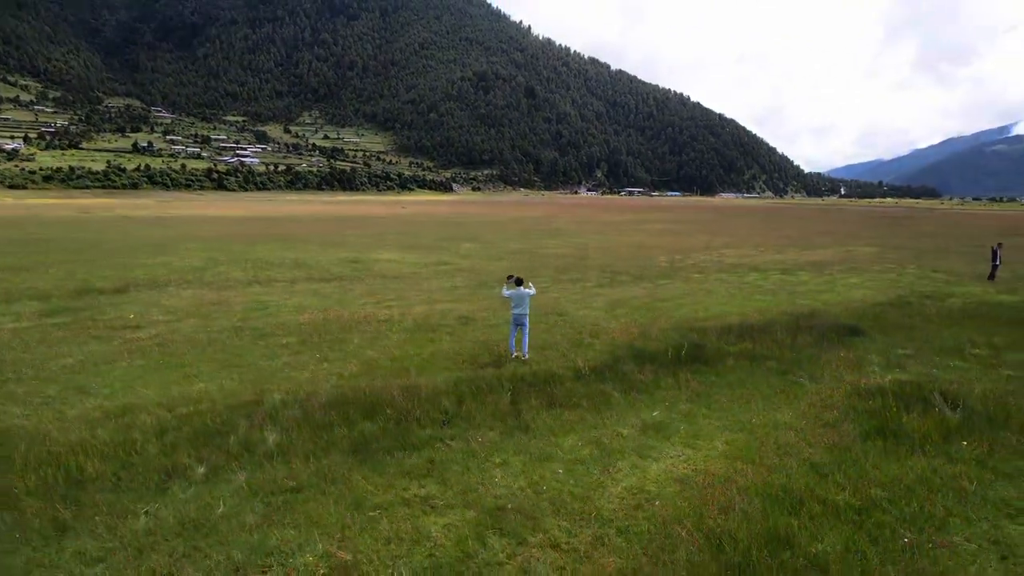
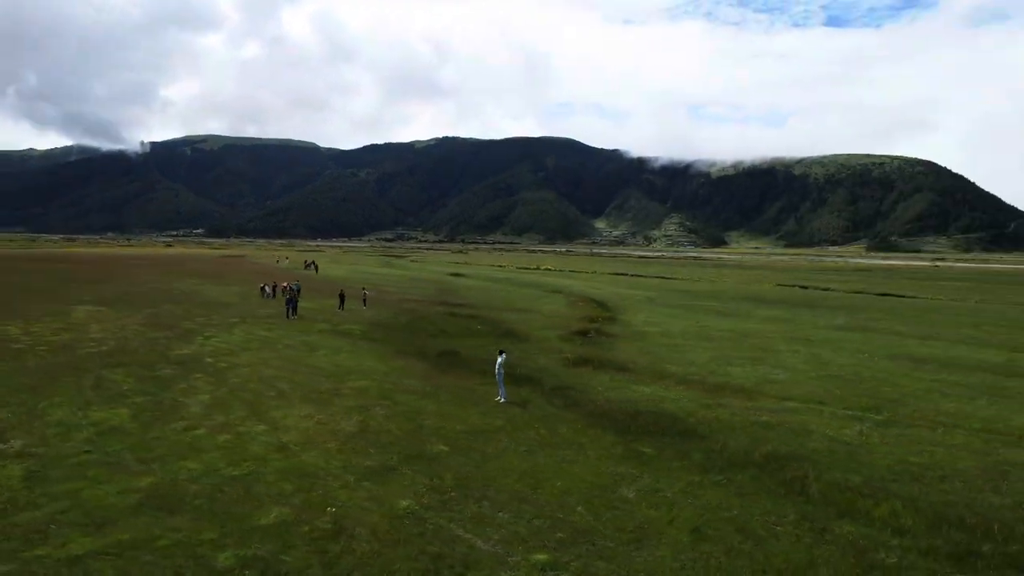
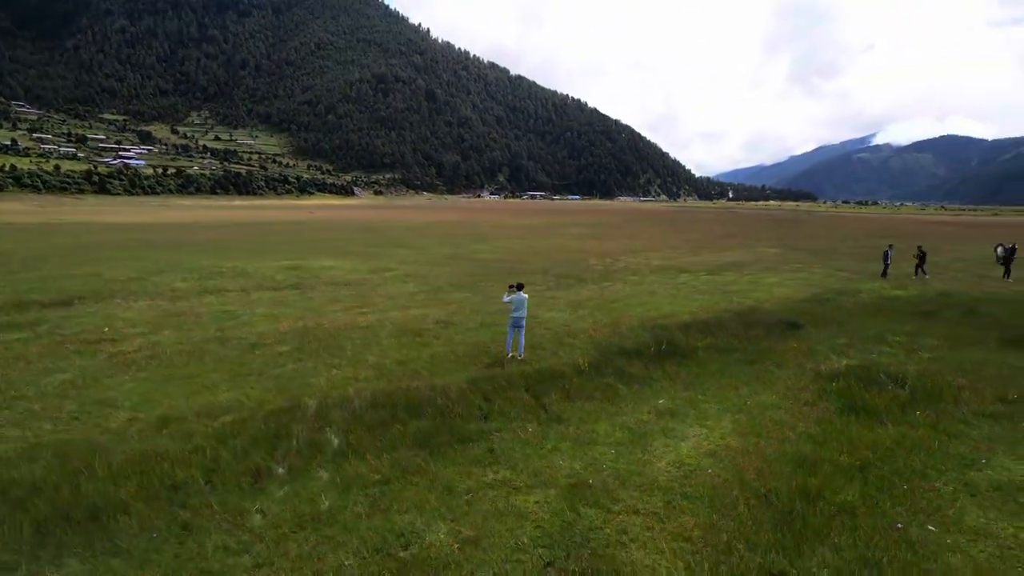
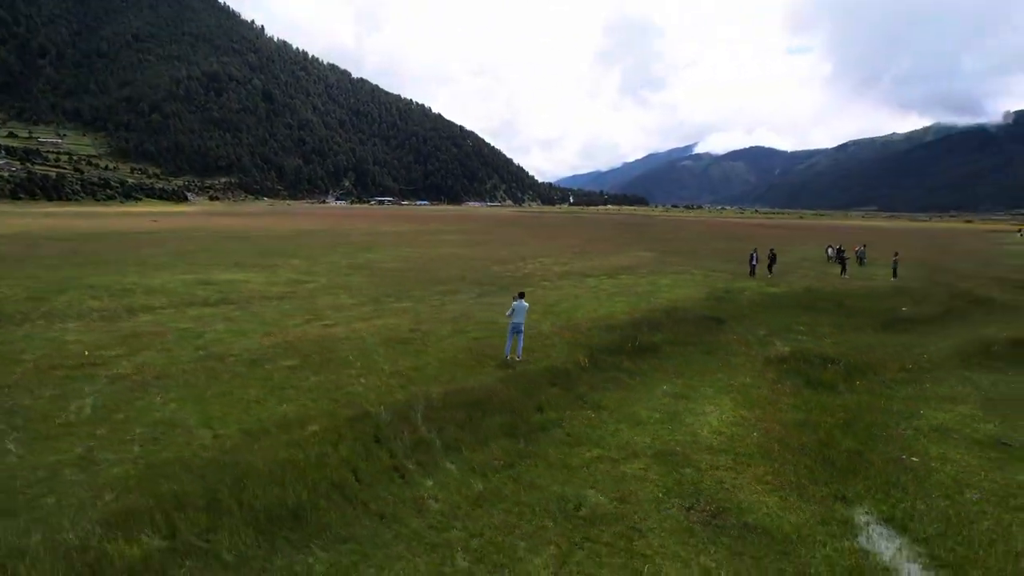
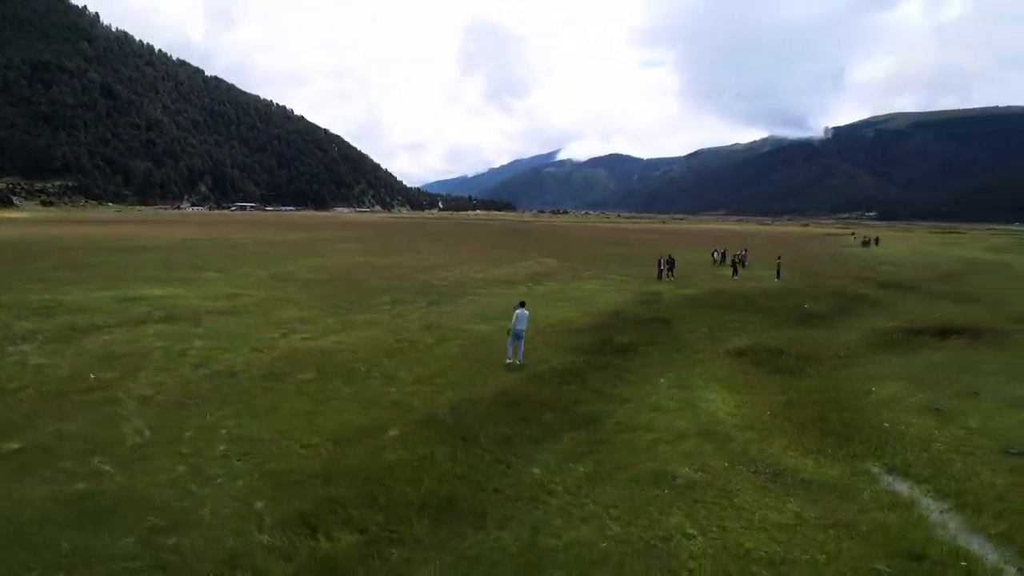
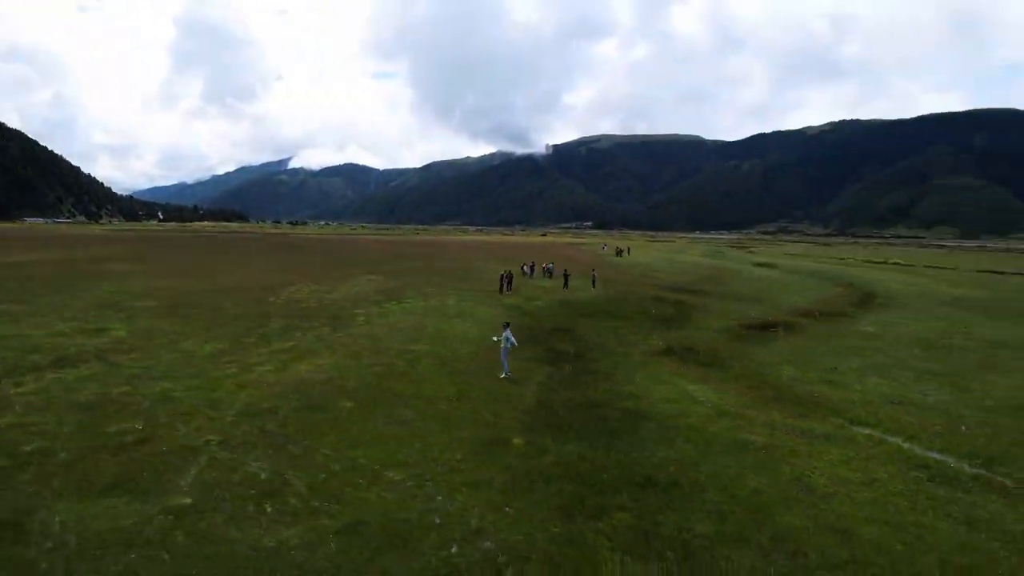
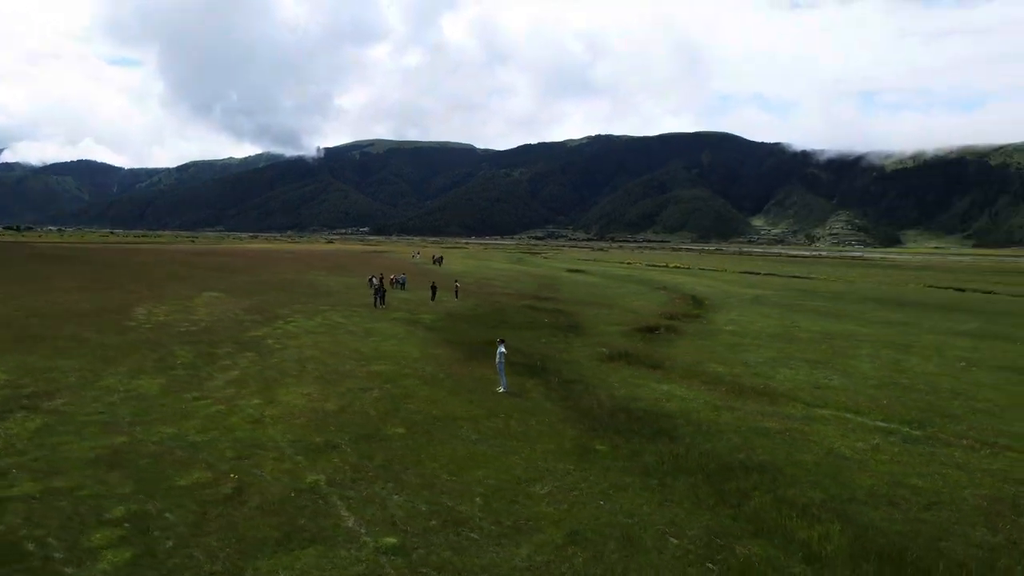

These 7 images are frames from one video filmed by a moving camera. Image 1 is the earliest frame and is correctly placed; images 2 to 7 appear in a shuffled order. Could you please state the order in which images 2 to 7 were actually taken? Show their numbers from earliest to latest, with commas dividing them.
3, 4, 5, 6, 7, 2
